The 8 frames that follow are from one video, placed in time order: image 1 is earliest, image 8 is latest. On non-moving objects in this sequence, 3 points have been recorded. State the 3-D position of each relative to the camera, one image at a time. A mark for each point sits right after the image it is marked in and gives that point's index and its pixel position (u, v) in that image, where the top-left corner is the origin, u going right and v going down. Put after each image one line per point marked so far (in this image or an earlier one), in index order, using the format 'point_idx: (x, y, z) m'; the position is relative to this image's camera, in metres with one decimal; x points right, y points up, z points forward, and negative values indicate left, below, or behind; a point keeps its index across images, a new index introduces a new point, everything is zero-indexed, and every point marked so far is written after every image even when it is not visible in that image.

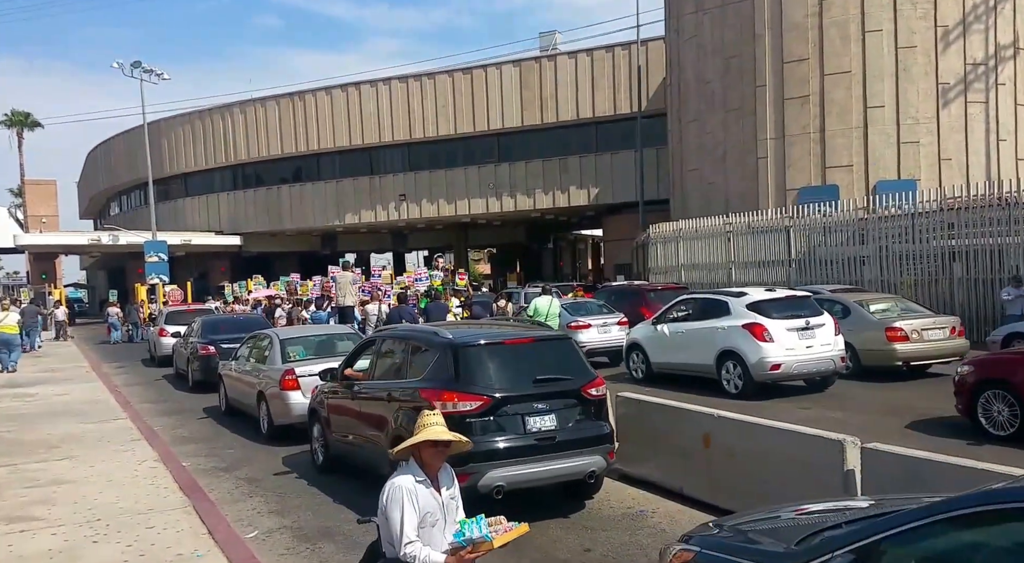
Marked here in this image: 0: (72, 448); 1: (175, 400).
0: (-5.2, -2.0, +10.7) m
1: (-6.0, -2.1, +16.2) m
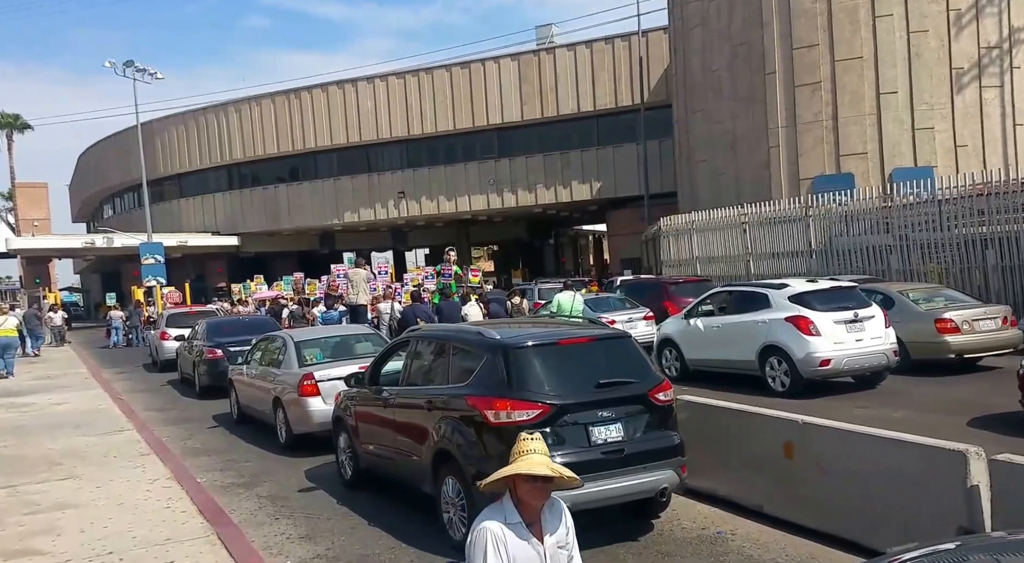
0: (-4.8, -2.0, +9.9) m
1: (-5.6, -2.1, +15.4) m
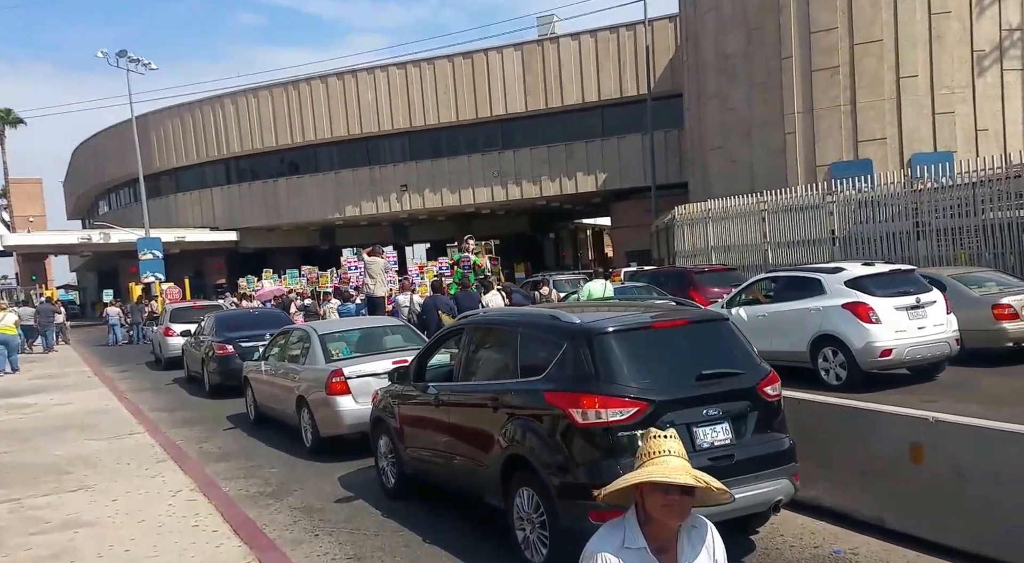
0: (-4.3, -1.9, +9.1) m
1: (-5.1, -2.0, +14.5) m
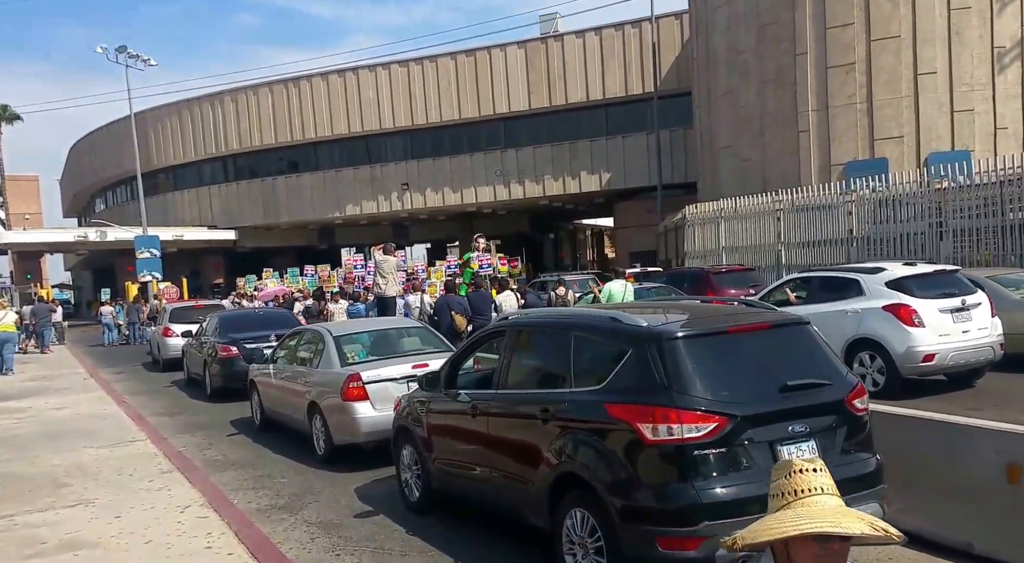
0: (-4.0, -1.9, +8.5) m
1: (-4.8, -2.0, +13.9) m
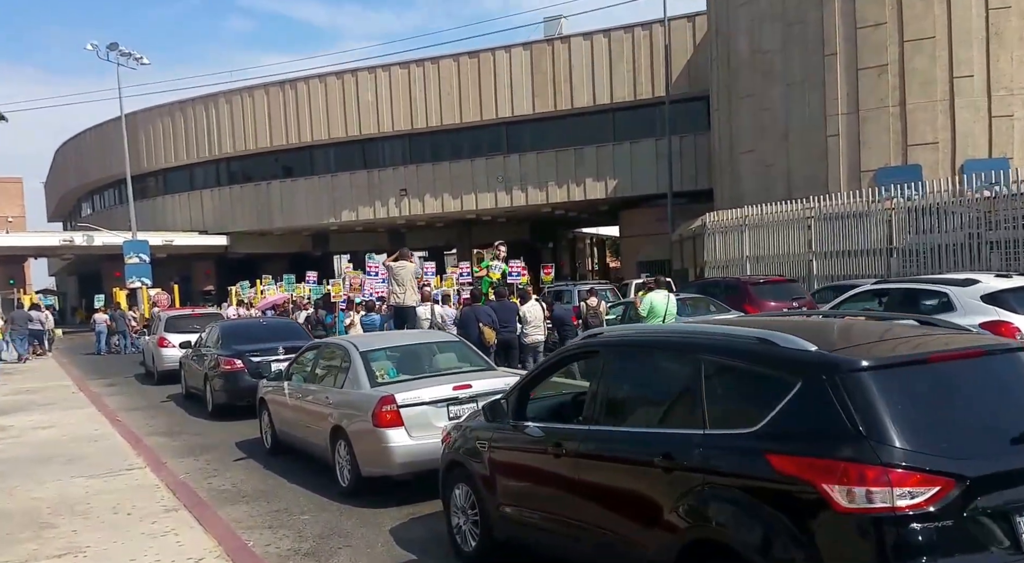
0: (-3.4, -1.9, +7.1) m
1: (-4.4, -2.1, +12.5) m
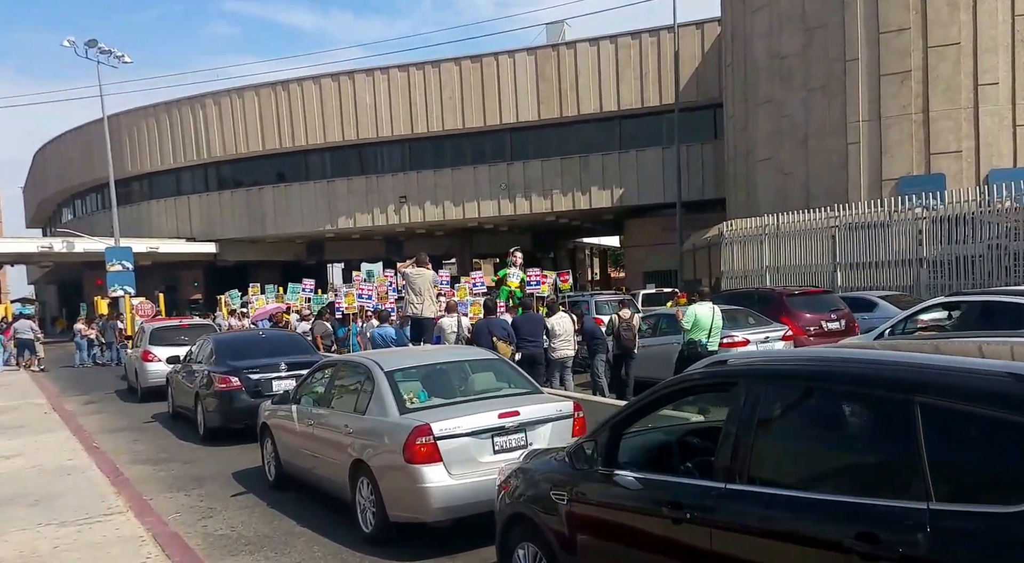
0: (-3.0, -1.9, +5.7) m
1: (-4.0, -2.2, +11.1) m
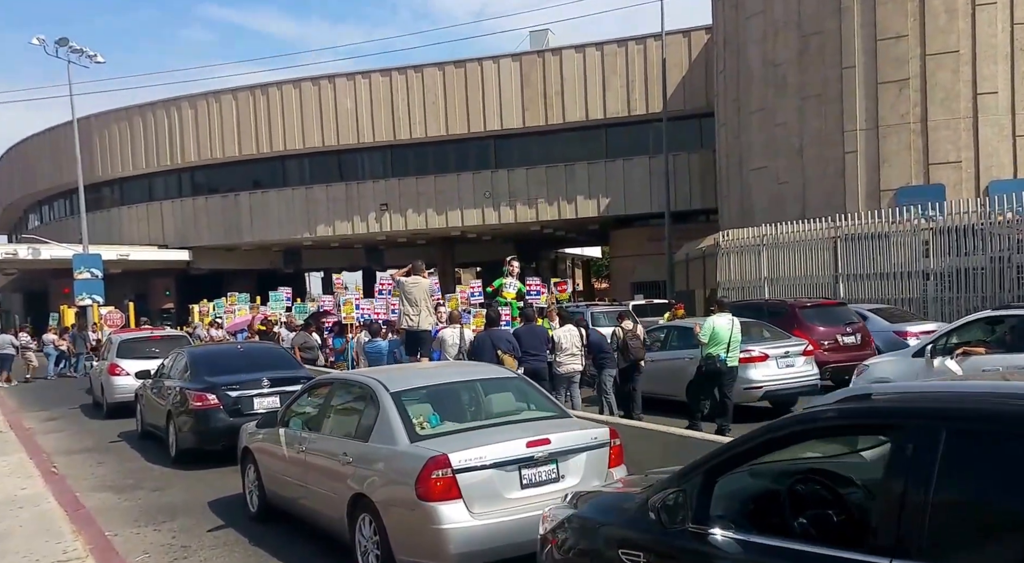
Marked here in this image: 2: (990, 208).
0: (-2.7, -2.0, +4.6) m
1: (-3.9, -2.2, +10.0) m
2: (+10.3, +1.6, +19.4) m
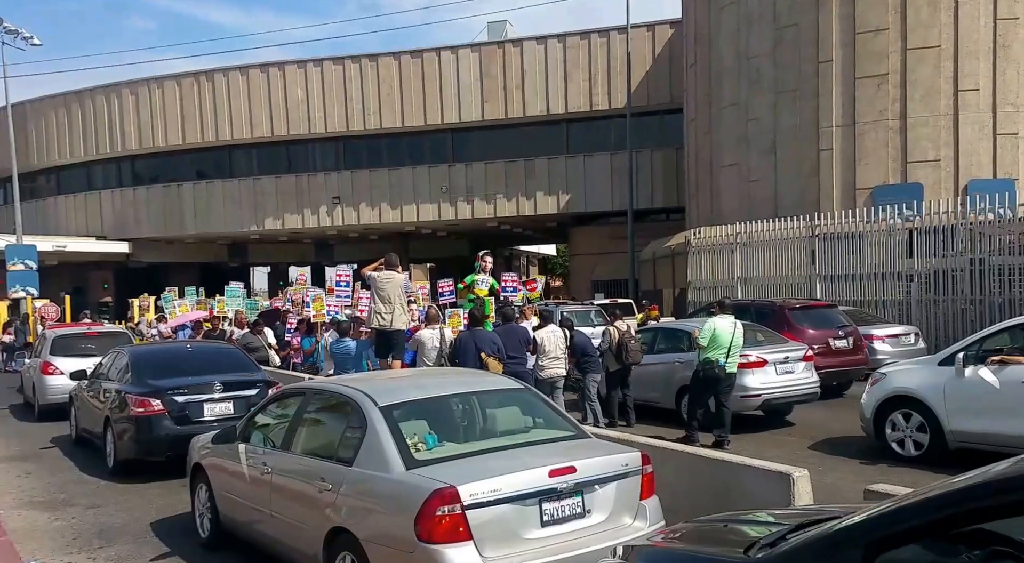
0: (-2.6, -1.9, +3.4) m
1: (-4.0, -2.1, +8.7) m
2: (+9.7, +1.5, +18.9) m
